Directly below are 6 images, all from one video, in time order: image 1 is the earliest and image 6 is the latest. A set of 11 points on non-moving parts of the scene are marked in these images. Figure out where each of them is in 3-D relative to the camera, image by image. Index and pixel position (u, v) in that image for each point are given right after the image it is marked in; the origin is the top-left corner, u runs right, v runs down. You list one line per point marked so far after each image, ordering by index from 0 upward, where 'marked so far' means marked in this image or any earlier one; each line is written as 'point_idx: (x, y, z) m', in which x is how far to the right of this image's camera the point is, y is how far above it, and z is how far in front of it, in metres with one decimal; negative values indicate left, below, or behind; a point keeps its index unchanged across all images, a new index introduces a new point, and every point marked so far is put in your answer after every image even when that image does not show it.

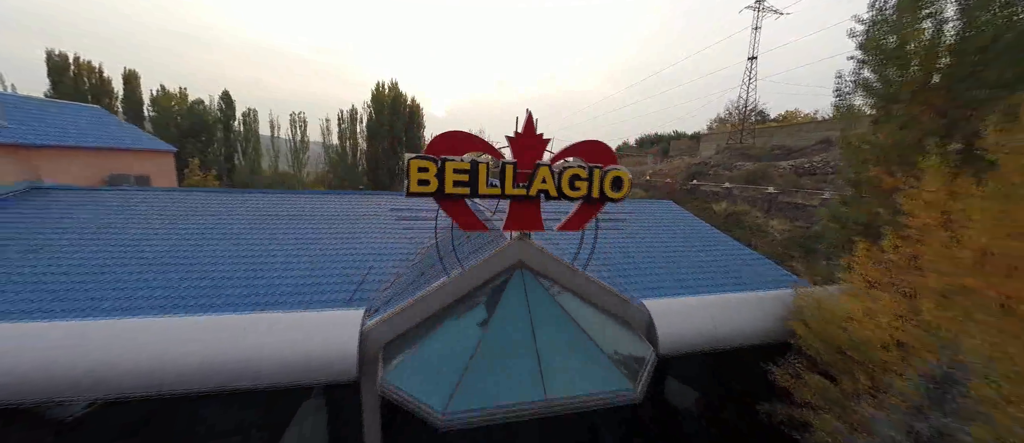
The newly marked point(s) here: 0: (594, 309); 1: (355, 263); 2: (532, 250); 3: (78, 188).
0: (+1.3, -1.3, +5.6) m
1: (-3.3, -0.8, +7.9) m
2: (+0.3, -0.4, +5.5) m
3: (-12.8, +1.1, +9.8) m
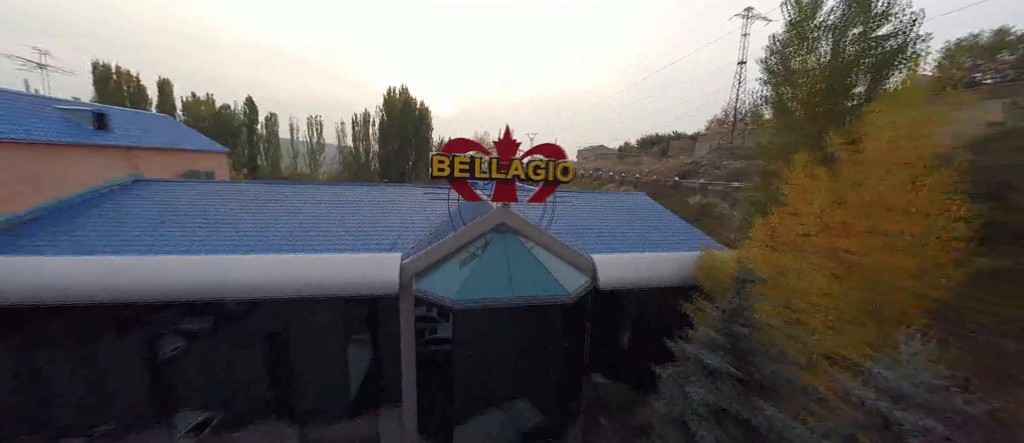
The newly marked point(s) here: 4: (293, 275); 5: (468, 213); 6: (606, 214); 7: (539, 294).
0: (+1.0, -0.8, +8.1) m
1: (-3.5, -0.3, +10.5) m
2: (0.0, +0.1, +8.0) m
3: (-13.0, +1.6, +12.5) m
4: (-4.4, -1.2, +7.5) m
5: (-1.4, +0.3, +10.6) m
6: (+2.5, +0.1, +11.9) m
7: (+0.6, -1.5, +7.6) m
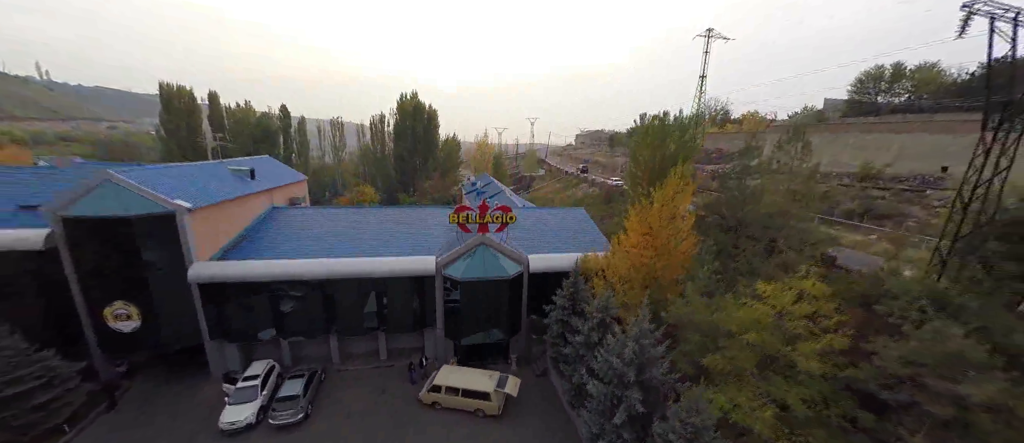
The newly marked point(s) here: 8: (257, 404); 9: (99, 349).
0: (-0.2, -1.7, +16.4) m
1: (-4.6, -1.0, +18.9) m
2: (-1.1, -0.8, +16.3) m
3: (-14.1, +1.0, +20.9) m
4: (-5.5, -2.1, +16.0) m
5: (-2.5, -0.4, +18.9) m
6: (+1.4, -0.5, +20.2) m
7: (-0.6, -2.4, +16.0) m
8: (-10.0, -7.1, +13.7) m
9: (-17.1, -5.3, +14.6) m
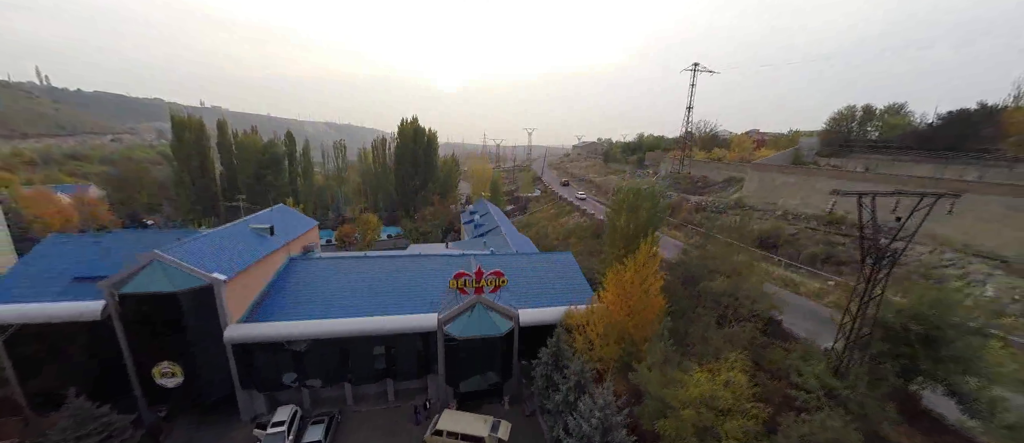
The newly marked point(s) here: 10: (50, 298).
0: (-0.6, -4.9, +18.7) m
1: (-5.0, -4.2, +21.1) m
2: (-1.5, -4.0, +18.5) m
3: (-14.5, -2.2, +23.1) m
4: (-5.9, -5.3, +18.2) m
5: (-2.9, -3.6, +21.1) m
6: (+1.0, -3.7, +22.4) m
7: (-1.0, -5.6, +18.3) m
8: (-10.4, -10.4, +16.0) m
9: (-17.5, -8.5, +16.8) m
10: (-20.9, -3.5, +15.8) m
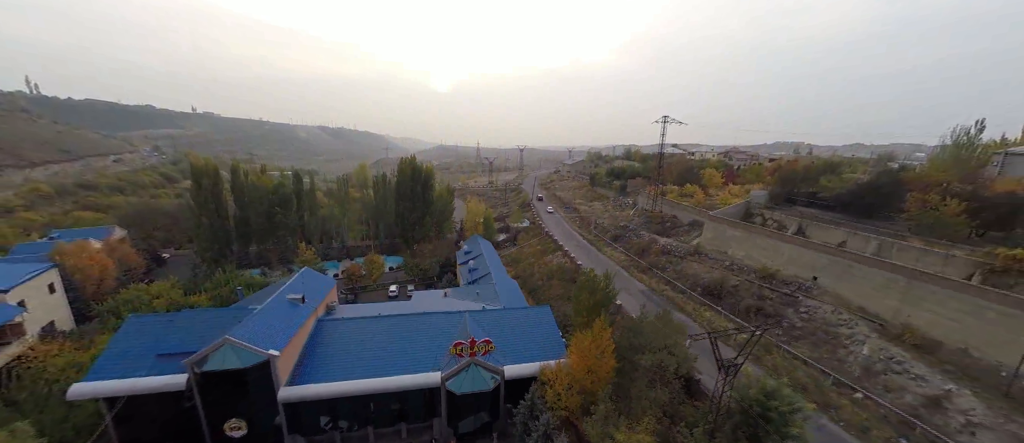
0: (-1.5, -10.1, +23.8) m
1: (-6.0, -9.5, +26.2) m
2: (-2.4, -9.2, +23.7) m
3: (-15.5, -7.5, +28.0) m
4: (-6.8, -10.6, +23.3) m
5: (-3.8, -8.9, +26.2) m
6: (0.0, -9.0, +27.6) m
7: (-1.8, -10.9, +23.4) m
8: (-11.2, -15.7, +20.9) m
9: (-18.4, -13.8, +21.6) m
10: (-21.7, -8.9, +20.6) m
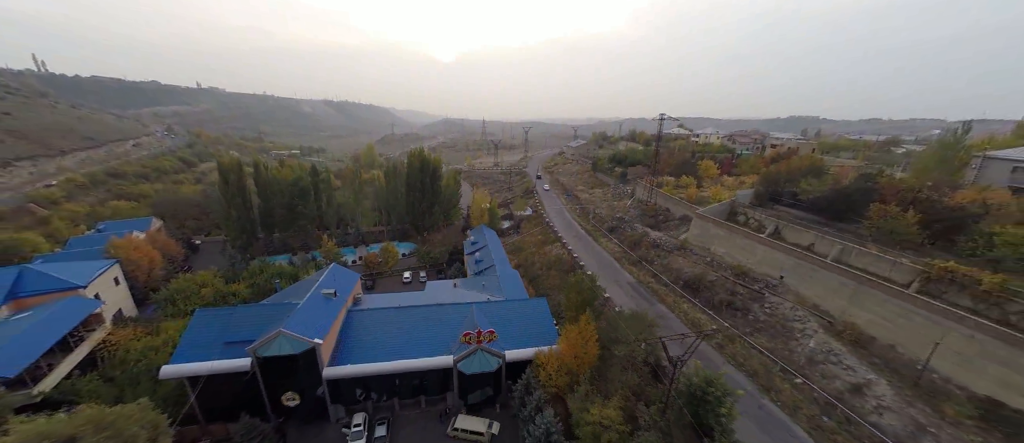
0: (-1.5, -11.0, +28.6) m
1: (-5.9, -10.1, +31.0) m
2: (-2.4, -10.1, +28.4) m
3: (-15.4, -8.0, +32.8) m
4: (-6.8, -11.4, +28.2) m
5: (-3.8, -9.5, +30.9) m
6: (+0.1, -9.5, +32.3) m
7: (-1.8, -11.7, +28.2) m
8: (-11.2, -16.6, +26.2) m
9: (-18.4, -14.8, +26.9) m
10: (-21.7, -9.9, +25.6) m
